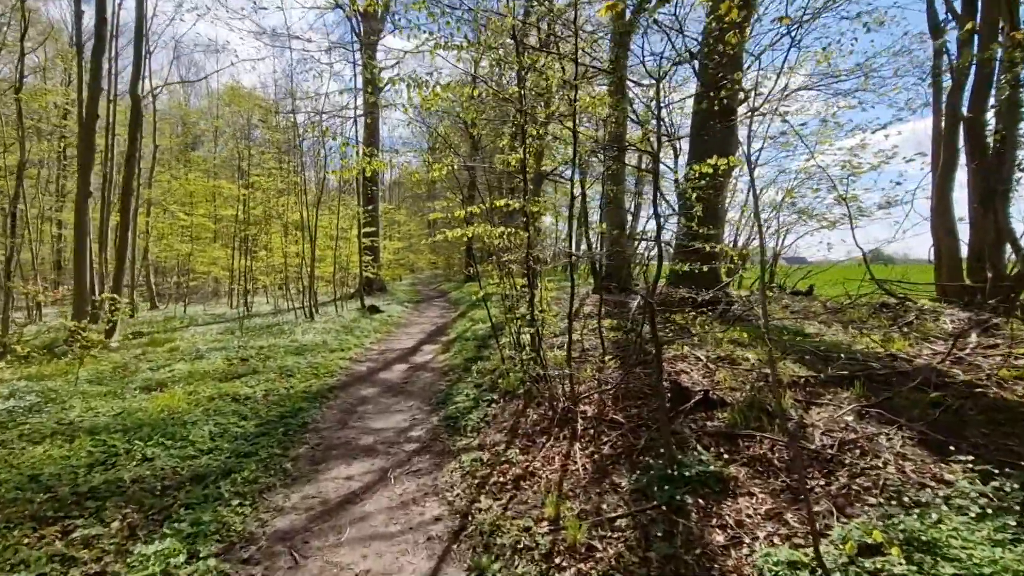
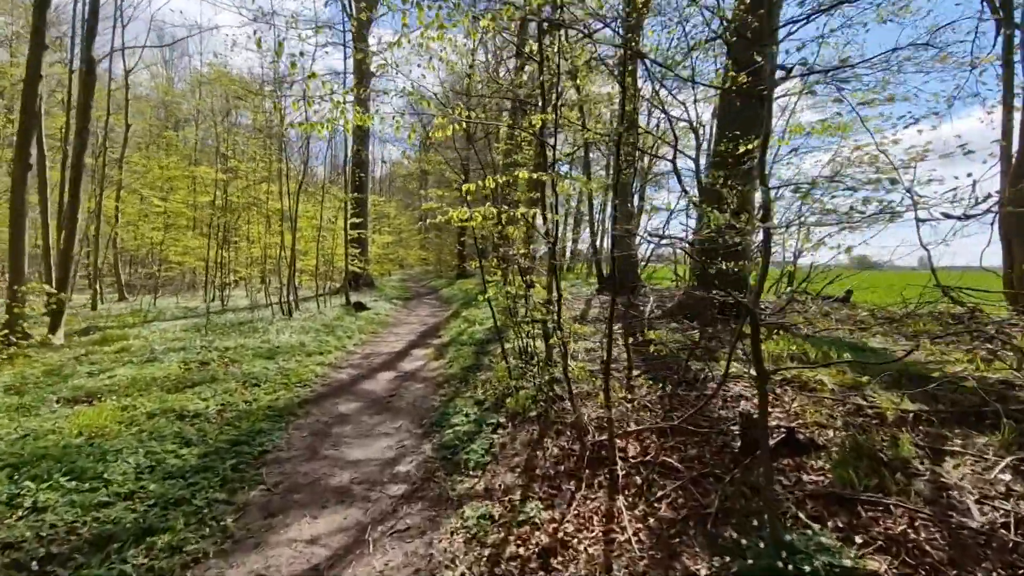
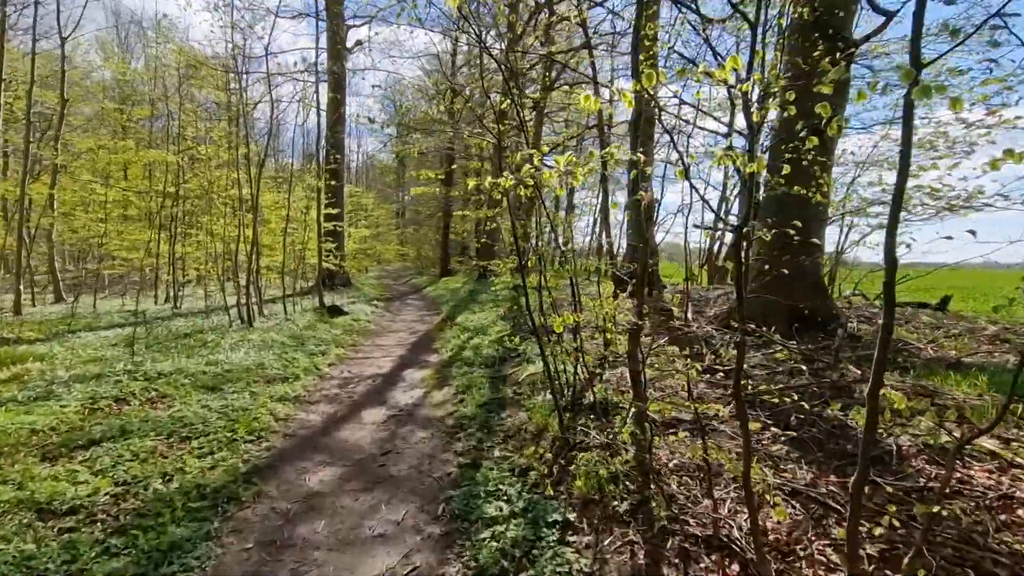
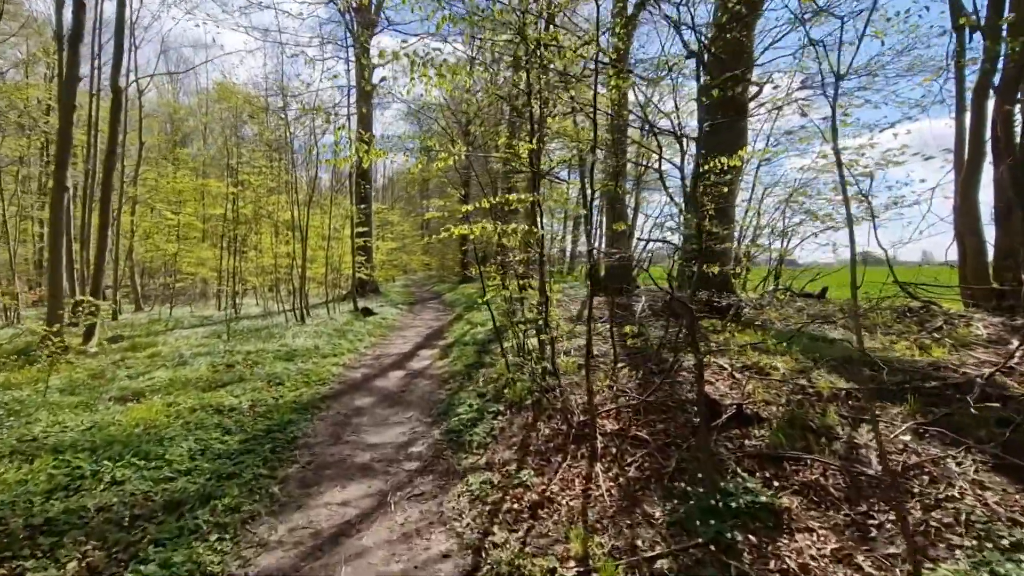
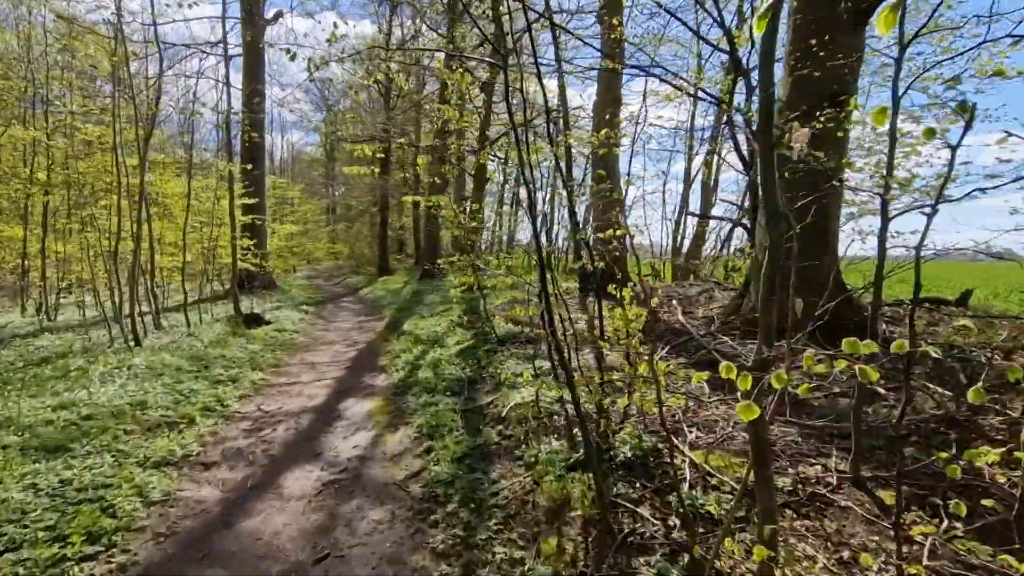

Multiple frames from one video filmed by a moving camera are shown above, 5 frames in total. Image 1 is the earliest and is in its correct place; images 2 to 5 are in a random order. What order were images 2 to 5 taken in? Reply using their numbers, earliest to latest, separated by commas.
4, 2, 3, 5
